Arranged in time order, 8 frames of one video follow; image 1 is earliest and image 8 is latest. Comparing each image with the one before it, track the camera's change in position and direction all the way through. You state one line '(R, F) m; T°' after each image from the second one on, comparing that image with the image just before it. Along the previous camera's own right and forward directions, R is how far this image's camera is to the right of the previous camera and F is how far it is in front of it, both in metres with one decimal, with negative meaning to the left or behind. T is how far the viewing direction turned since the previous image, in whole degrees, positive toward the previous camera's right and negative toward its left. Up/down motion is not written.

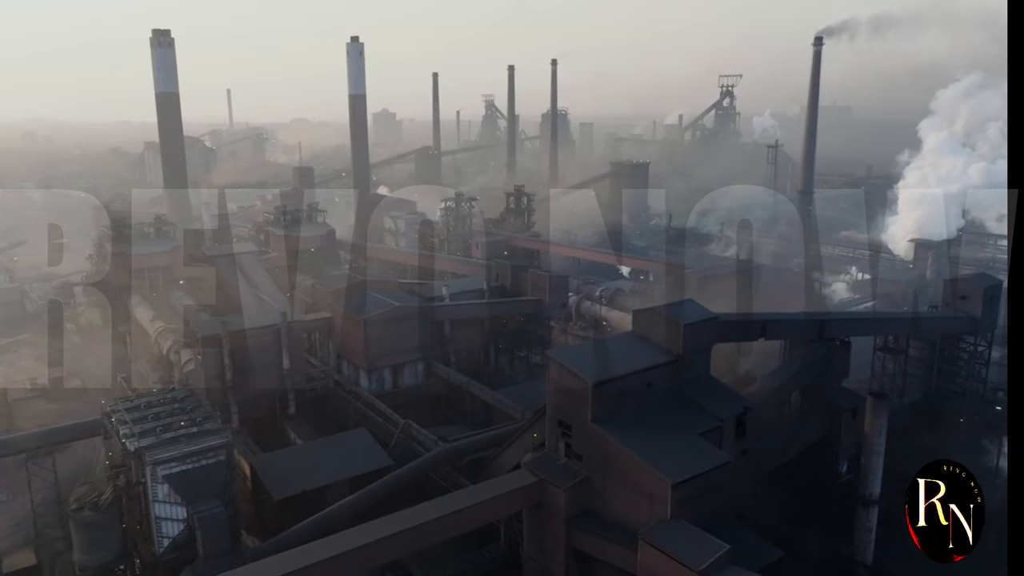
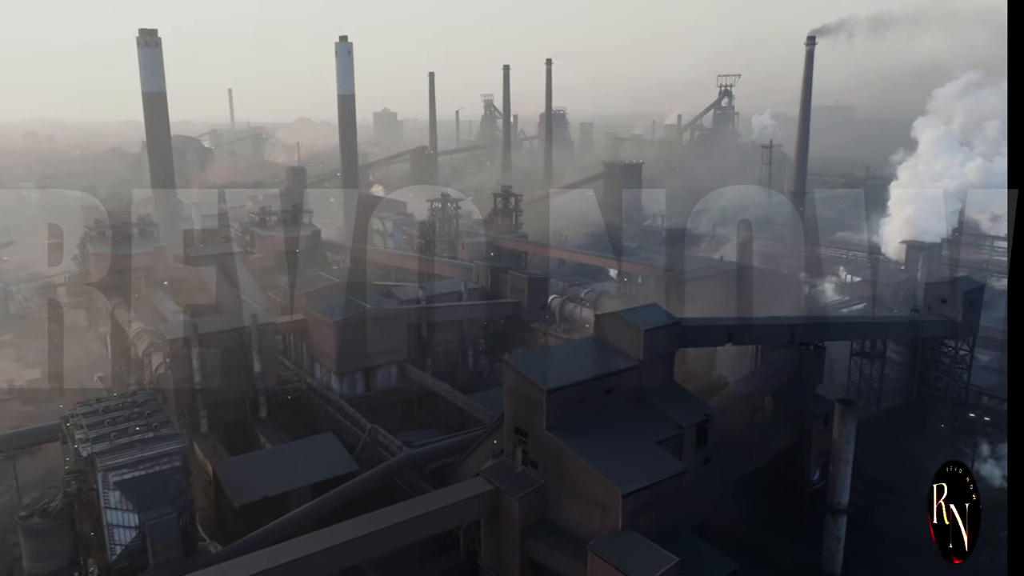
(+0.8, +0.2) m; 0°
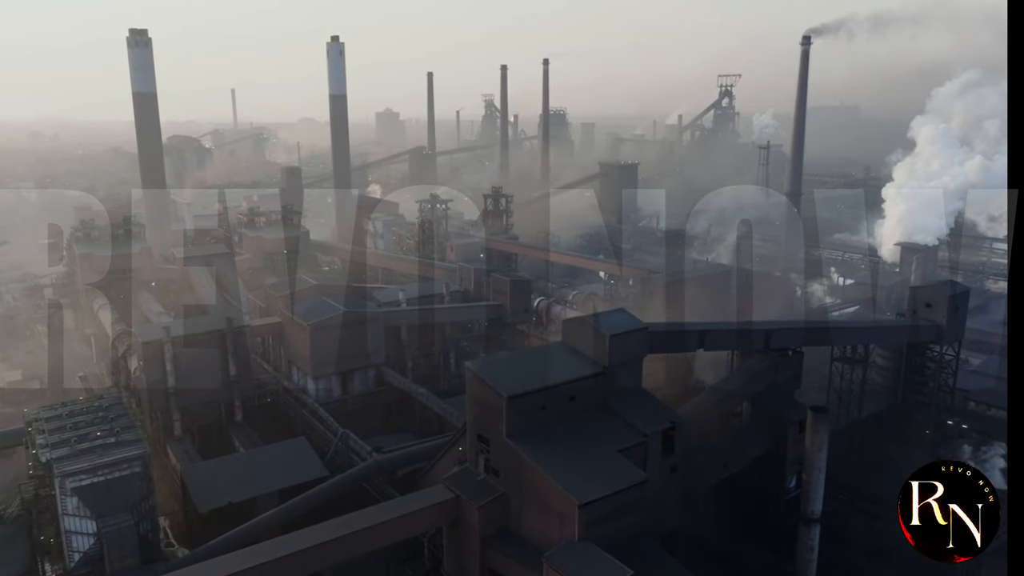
(+0.7, +0.2) m; 0°
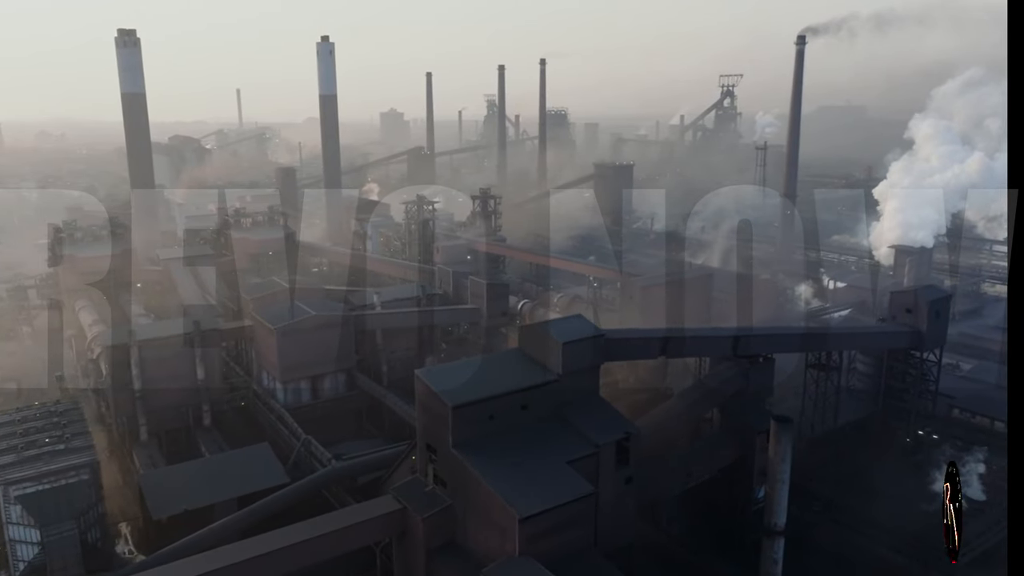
(+0.9, +0.3) m; -1°
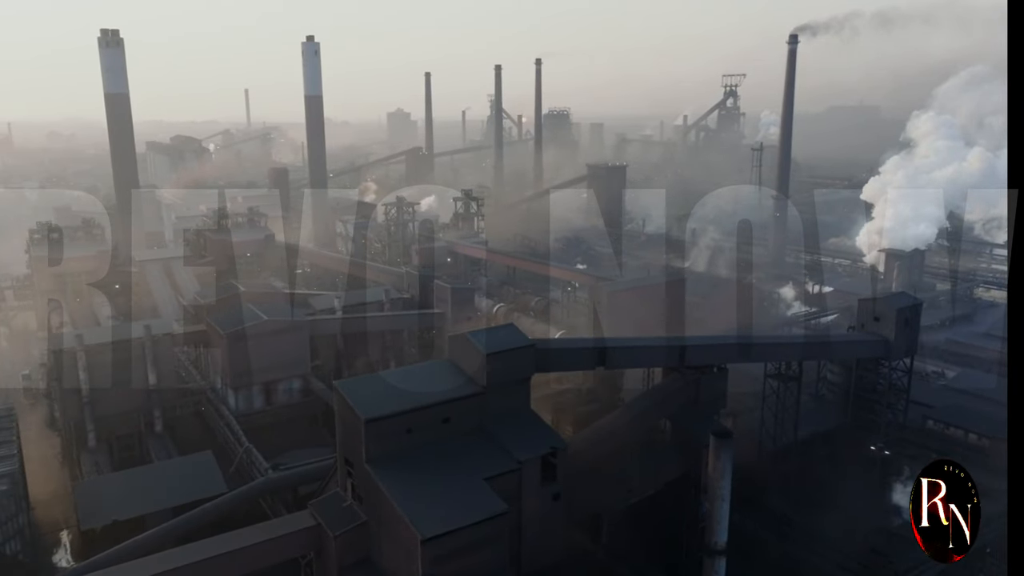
(+1.4, +0.4) m; -1°
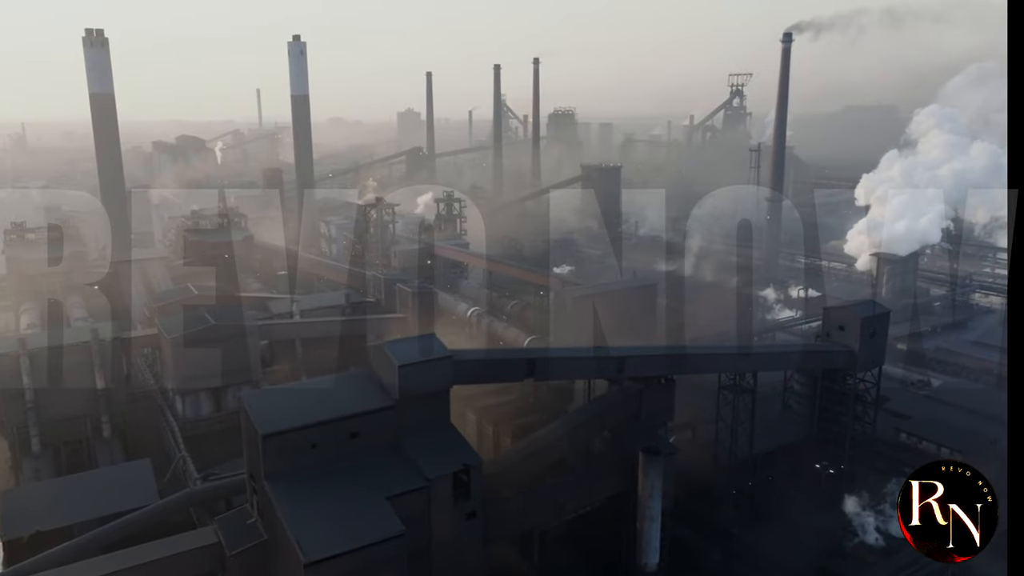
(+1.5, +0.5) m; -1°
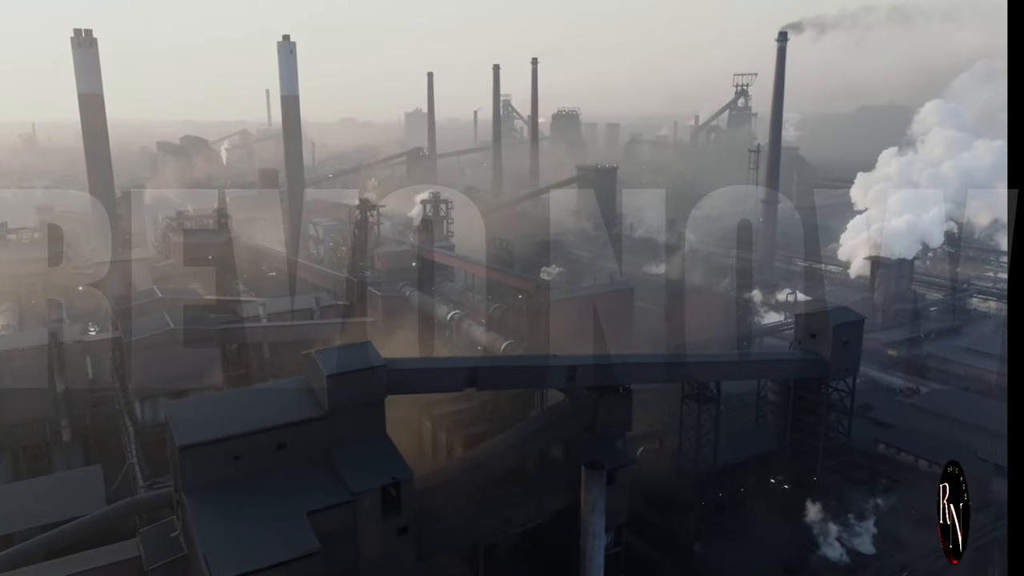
(+1.1, +0.4) m; -1°
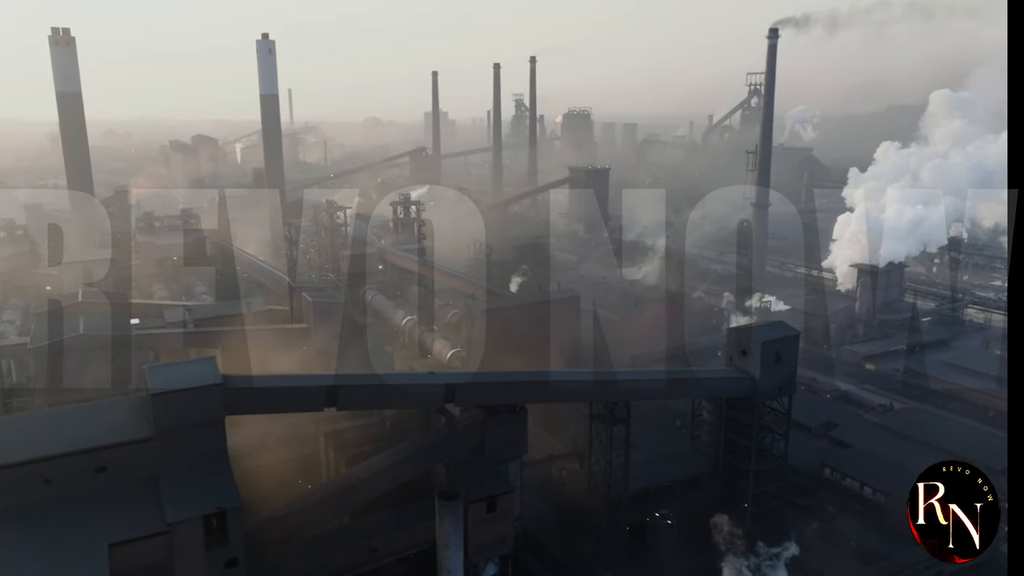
(+2.5, +0.9) m; -2°
